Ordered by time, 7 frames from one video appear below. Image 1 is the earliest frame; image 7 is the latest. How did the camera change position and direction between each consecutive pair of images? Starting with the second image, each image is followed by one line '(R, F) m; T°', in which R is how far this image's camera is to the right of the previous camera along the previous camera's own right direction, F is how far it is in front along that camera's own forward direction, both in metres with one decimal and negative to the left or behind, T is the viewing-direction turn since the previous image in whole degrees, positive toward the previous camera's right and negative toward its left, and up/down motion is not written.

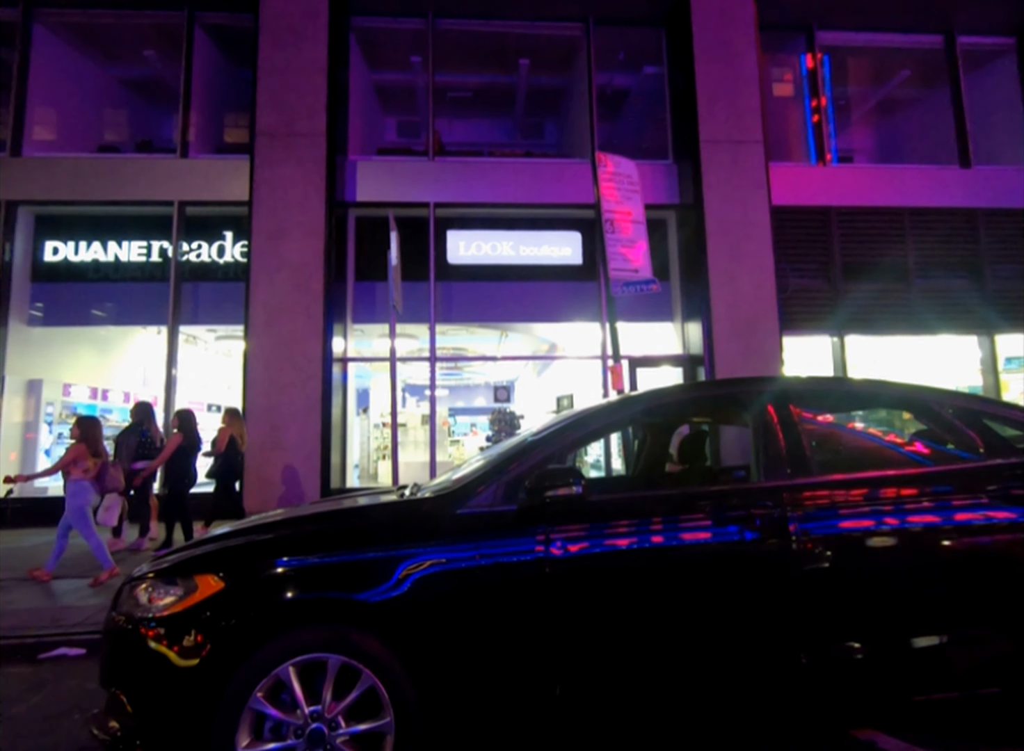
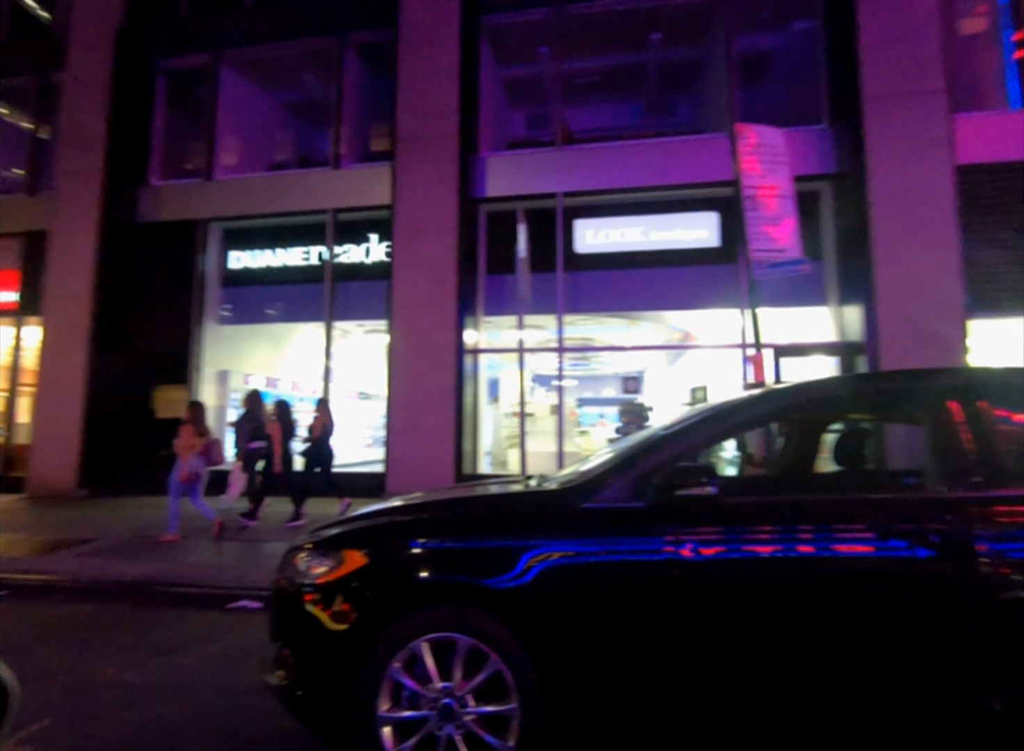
(0.0, 0.0) m; -14°
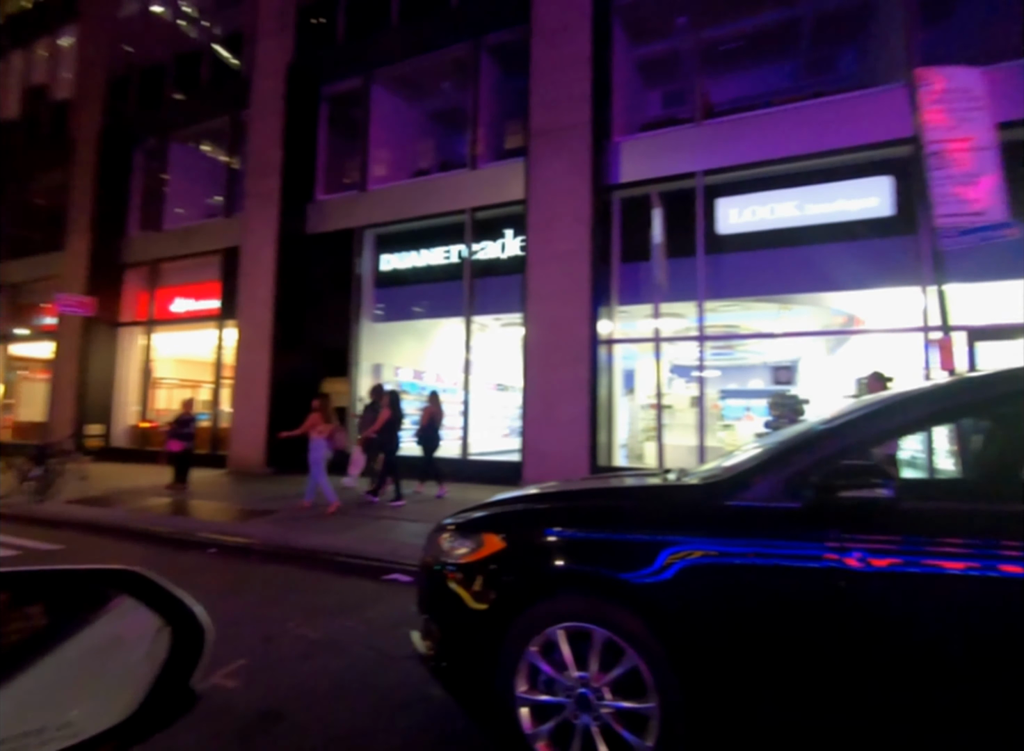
(0.0, 0.0) m; -14°
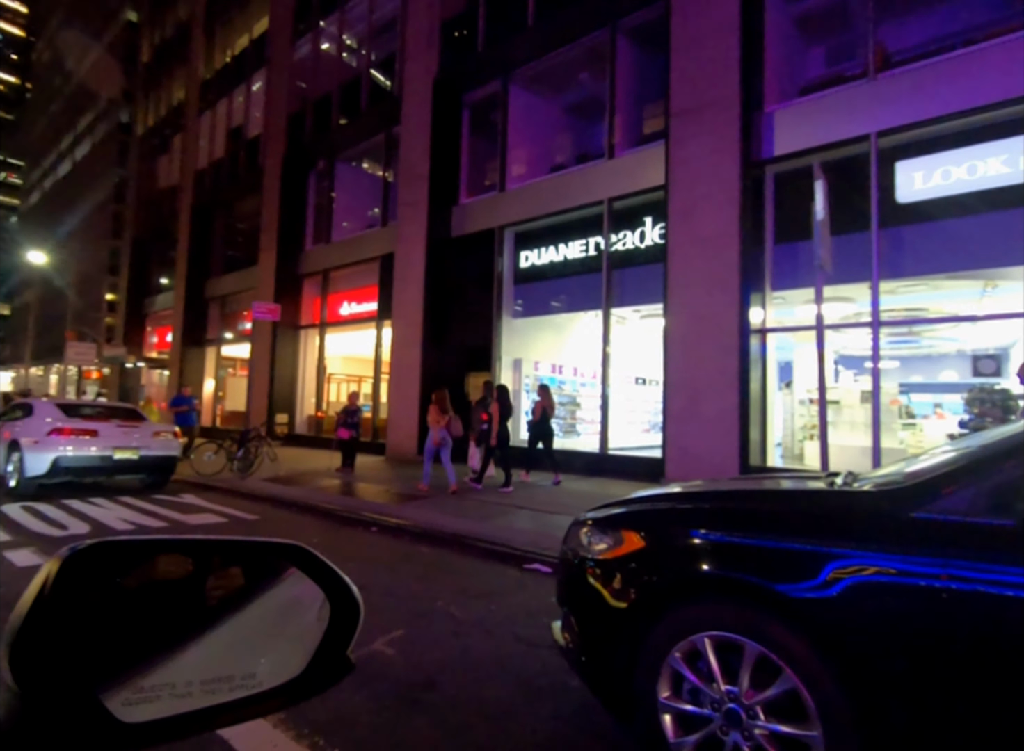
(0.0, 0.0) m; -15°
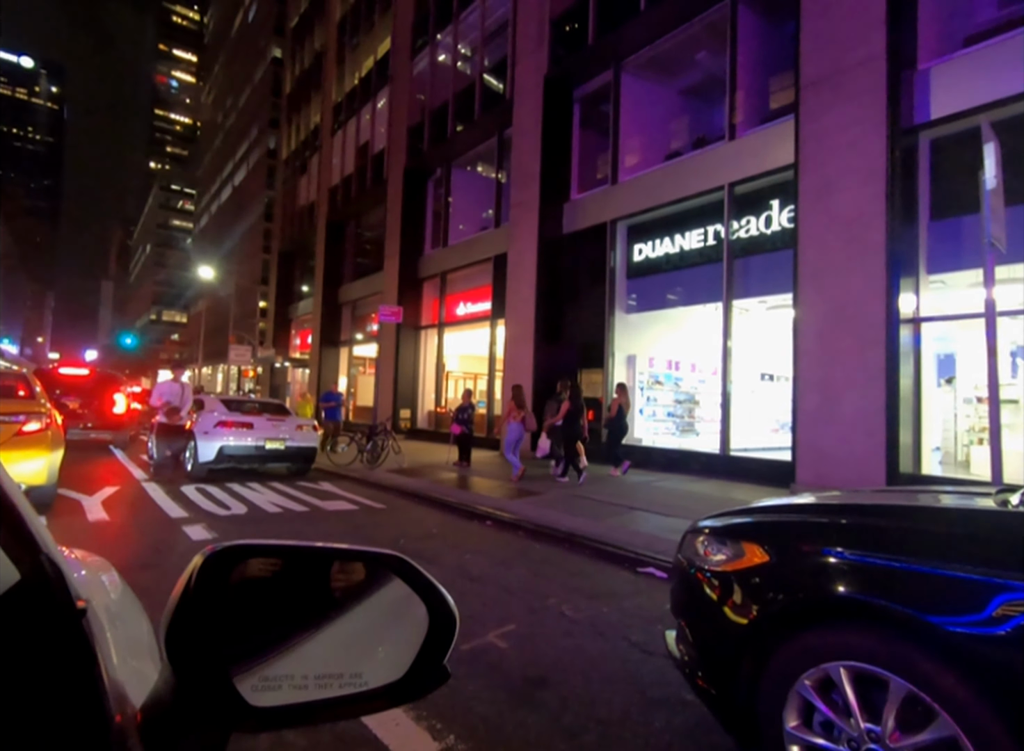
(0.0, 0.0) m; -12°
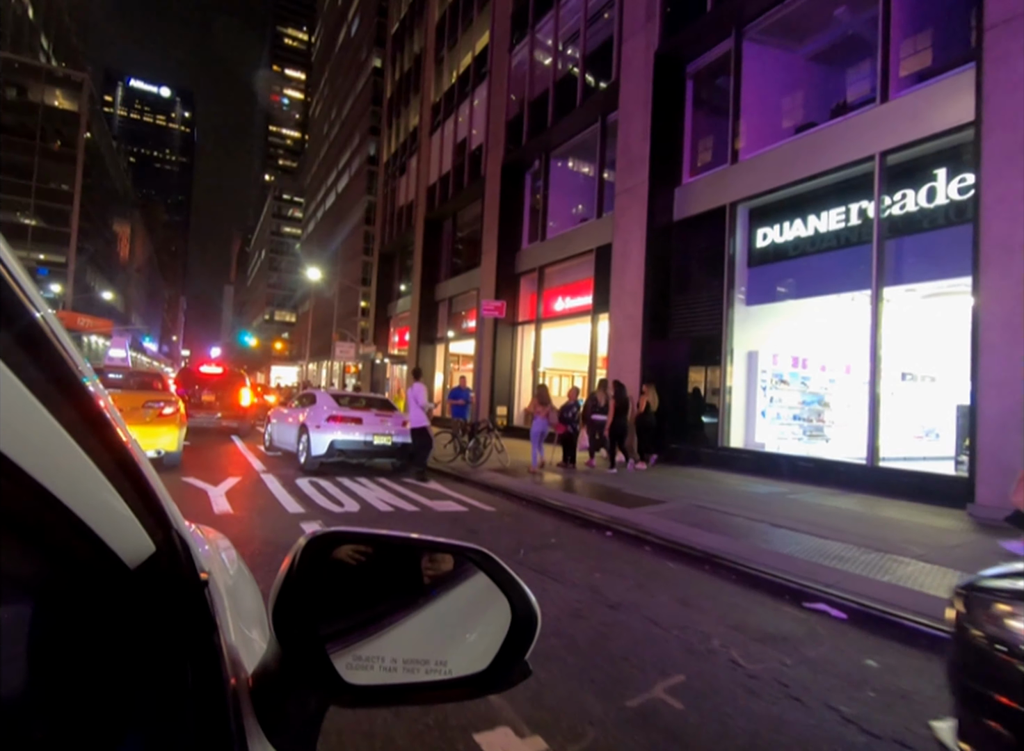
(-0.5, +0.6) m; -9°
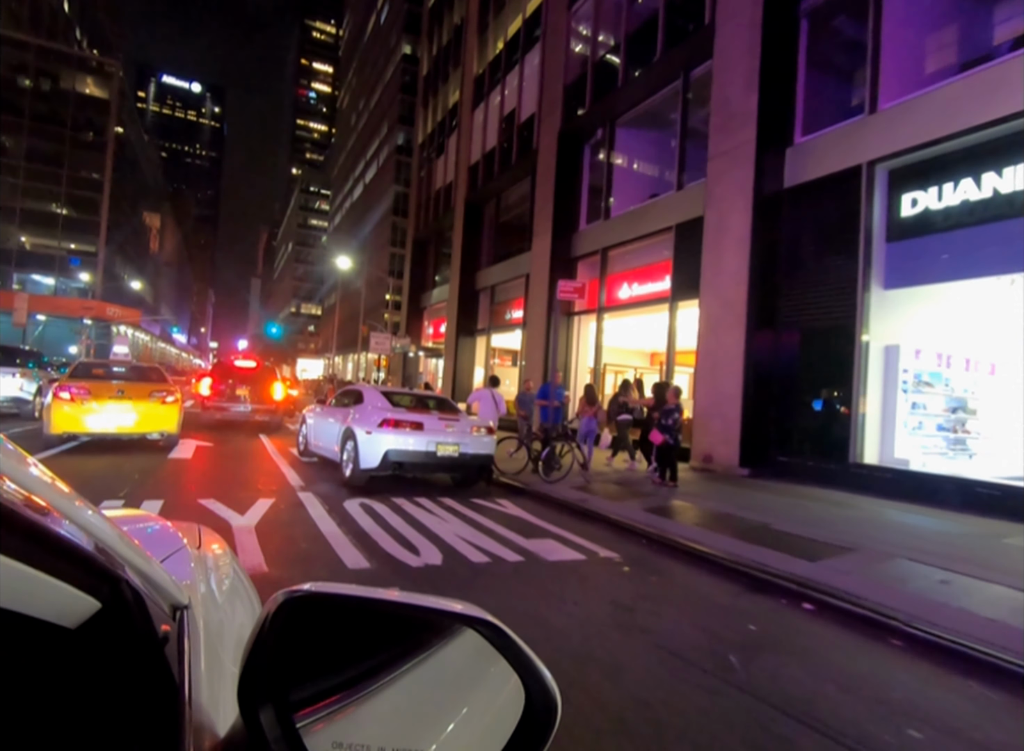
(-1.2, +2.2) m; -2°
